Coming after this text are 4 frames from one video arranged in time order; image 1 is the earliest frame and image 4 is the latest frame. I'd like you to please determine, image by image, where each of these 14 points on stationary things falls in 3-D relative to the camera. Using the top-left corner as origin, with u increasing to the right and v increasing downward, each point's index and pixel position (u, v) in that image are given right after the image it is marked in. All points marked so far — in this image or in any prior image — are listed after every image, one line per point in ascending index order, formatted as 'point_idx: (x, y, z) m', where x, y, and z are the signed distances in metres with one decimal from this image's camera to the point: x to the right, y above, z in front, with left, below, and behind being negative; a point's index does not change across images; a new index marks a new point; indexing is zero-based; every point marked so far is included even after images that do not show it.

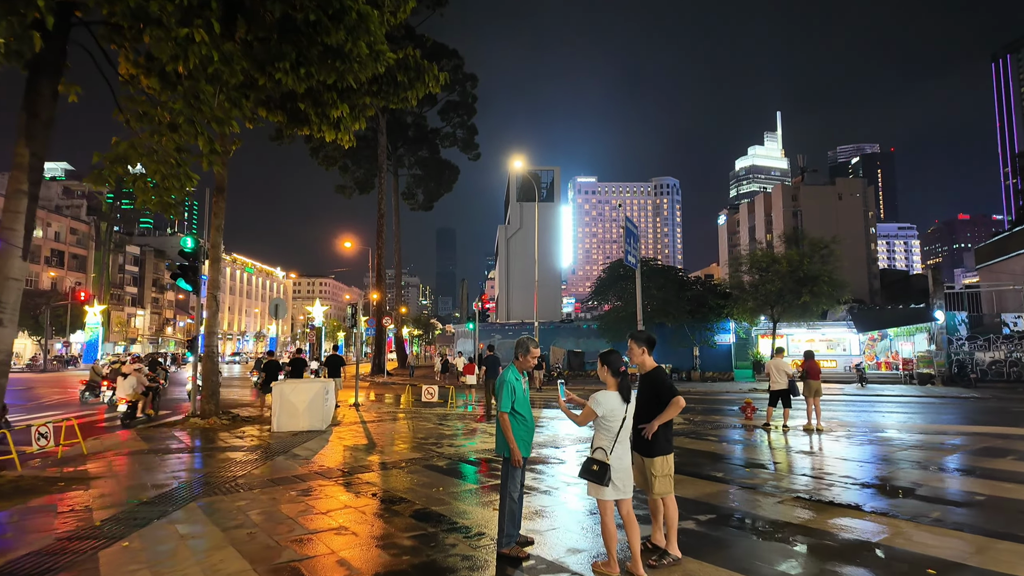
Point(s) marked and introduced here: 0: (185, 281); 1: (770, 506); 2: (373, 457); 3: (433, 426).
0: (-7.8, +0.2, +14.2) m
1: (+2.8, -2.3, +6.4) m
2: (-2.1, -2.5, +8.8) m
3: (-1.6, -2.9, +12.4) m
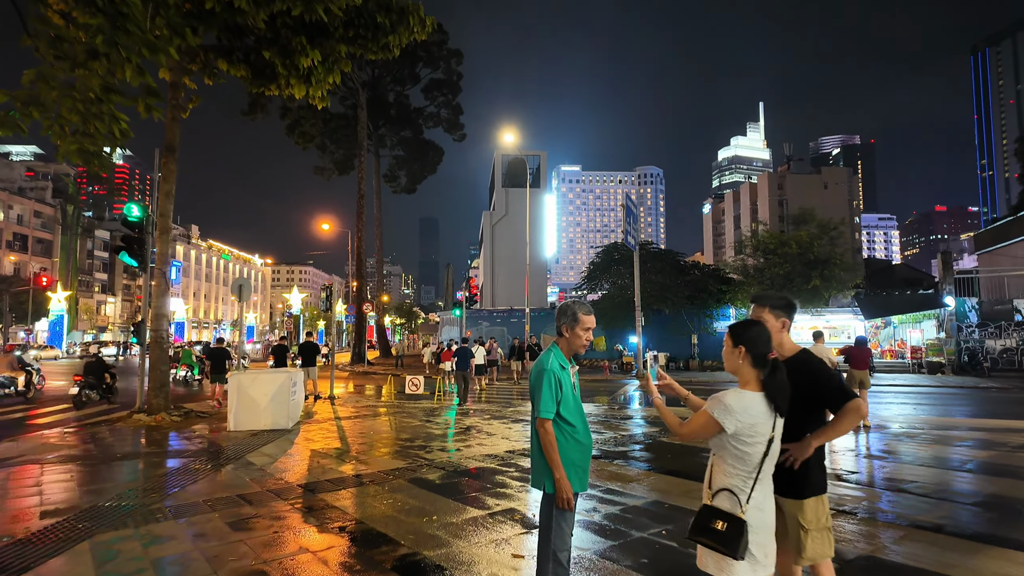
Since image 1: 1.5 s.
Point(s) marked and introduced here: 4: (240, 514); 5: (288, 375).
0: (-7.8, +0.7, +12.2) m
1: (+2.9, -2.0, +4.7) m
2: (-2.0, -2.1, +7.0) m
3: (-1.7, -2.4, +10.6) m
4: (-2.4, -2.0, +5.2) m
5: (-4.0, -1.5, +10.6) m
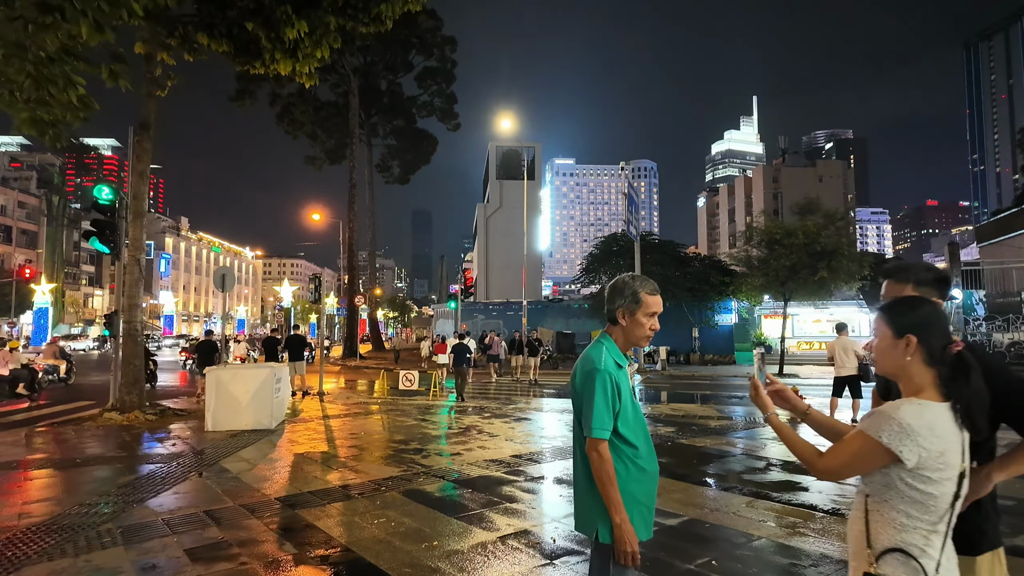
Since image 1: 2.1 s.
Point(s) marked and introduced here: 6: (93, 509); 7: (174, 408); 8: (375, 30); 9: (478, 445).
0: (-7.8, +0.9, +11.3) m
1: (+3.1, -1.9, +4.0) m
2: (-1.9, -2.0, +6.2) m
3: (-1.6, -2.2, +9.8) m
4: (-2.3, -1.8, +4.4) m
5: (-3.9, -1.3, +9.8) m
6: (-3.8, -2.0, +5.5) m
7: (-6.6, -2.4, +11.7) m
8: (-2.0, +3.8, +8.5) m
9: (-0.5, -2.1, +7.8) m
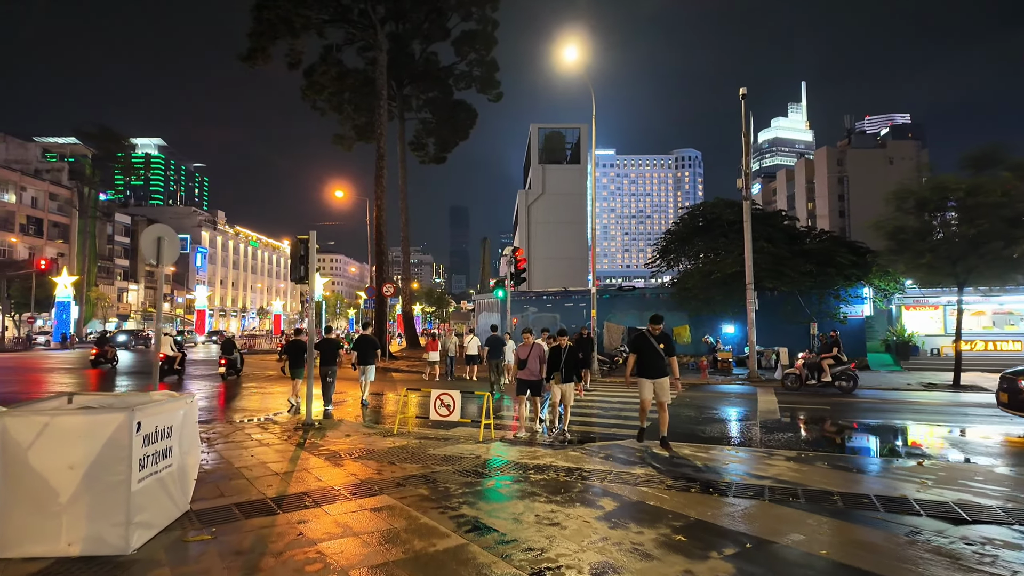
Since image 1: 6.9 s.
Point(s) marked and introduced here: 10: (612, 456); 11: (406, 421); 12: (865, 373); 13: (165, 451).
0: (-6.5, +1.3, +6.1) m
1: (+3.9, -1.5, -1.9) m
2: (-0.9, -1.6, +0.7) m
3: (-0.4, -1.8, +4.2) m
4: (-1.4, -1.5, -1.1) m
5: (-2.7, -0.9, +4.3) m
6: (-2.9, -1.7, +0.1) m
7: (-5.3, -1.9, +6.5) m
8: (-0.9, +4.2, +3.0) m
9: (+0.6, -1.6, +2.2) m
10: (+1.2, -2.0, +7.2) m
11: (-1.9, -2.3, +10.5) m
12: (+11.3, -2.7, +18.8) m
13: (-2.7, -1.3, +4.7) m
